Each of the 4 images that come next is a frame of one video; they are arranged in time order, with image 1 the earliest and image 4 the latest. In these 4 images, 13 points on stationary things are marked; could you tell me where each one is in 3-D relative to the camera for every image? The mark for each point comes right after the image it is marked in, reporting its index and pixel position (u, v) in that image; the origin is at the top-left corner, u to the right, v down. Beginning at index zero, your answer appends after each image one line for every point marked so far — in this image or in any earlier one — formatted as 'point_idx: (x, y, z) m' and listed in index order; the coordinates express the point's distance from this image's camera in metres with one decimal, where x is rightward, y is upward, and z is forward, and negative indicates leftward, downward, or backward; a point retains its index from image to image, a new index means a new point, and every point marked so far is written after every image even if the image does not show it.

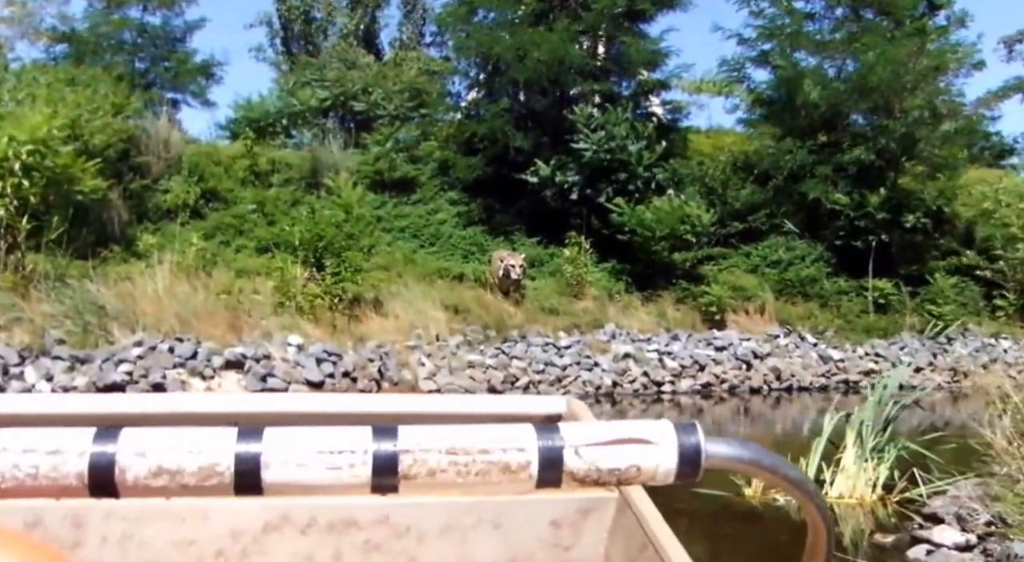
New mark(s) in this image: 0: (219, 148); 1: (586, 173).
0: (-5.7, +2.6, +15.4) m
1: (+1.4, +2.0, +13.8) m
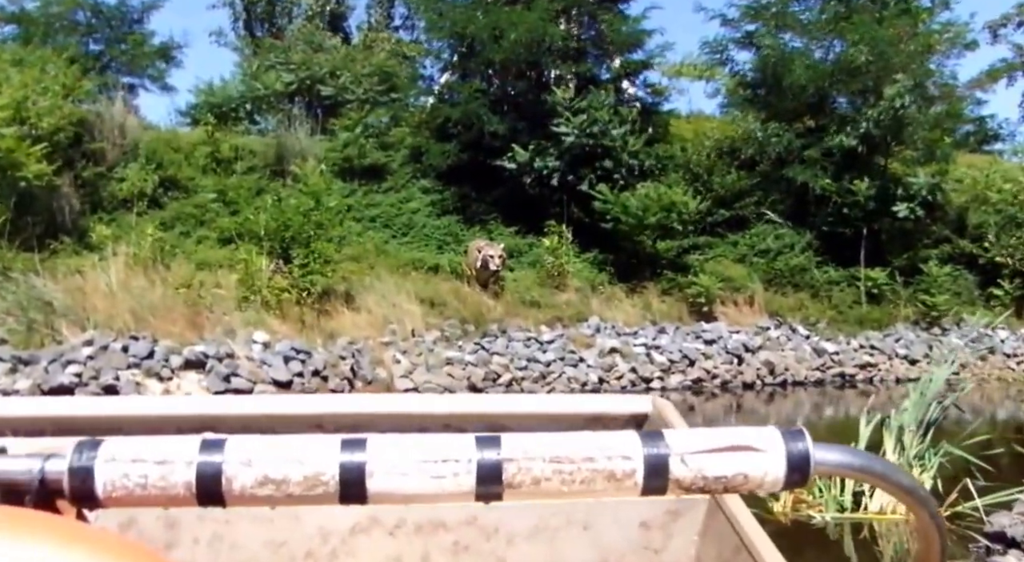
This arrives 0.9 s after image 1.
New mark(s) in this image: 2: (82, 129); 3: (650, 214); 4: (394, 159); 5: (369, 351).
0: (-6.2, +2.7, +14.6) m
1: (+1.0, +2.1, +13.3) m
2: (-7.2, +2.5, +13.1) m
3: (+2.3, +1.2, +12.8) m
4: (-2.2, +2.3, +14.7) m
5: (-1.6, -0.8, +9.0) m
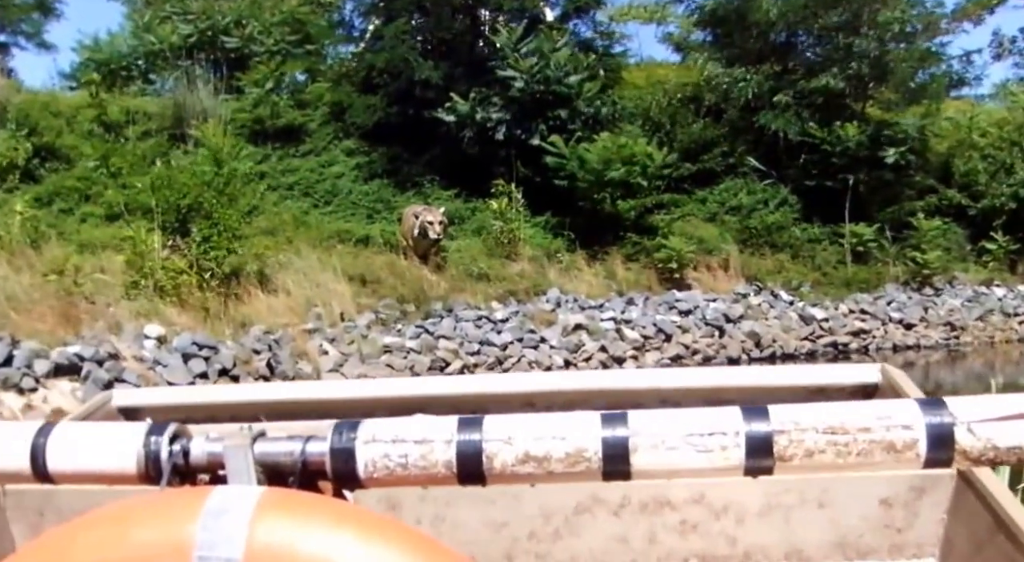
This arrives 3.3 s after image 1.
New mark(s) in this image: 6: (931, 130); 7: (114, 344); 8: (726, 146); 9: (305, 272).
0: (-7.2, +2.9, +12.5) m
1: (0.0, +2.6, +11.8) m
2: (-8.1, +2.7, +10.9) m
3: (+1.5, +1.7, +11.5) m
4: (-3.3, +2.7, +13.0) m
5: (-2.1, -0.6, +7.4) m
6: (+6.5, +2.4, +12.1) m
7: (-3.5, -0.5, +6.8) m
8: (+3.3, +2.1, +12.2) m
9: (-2.3, +0.1, +8.8) m
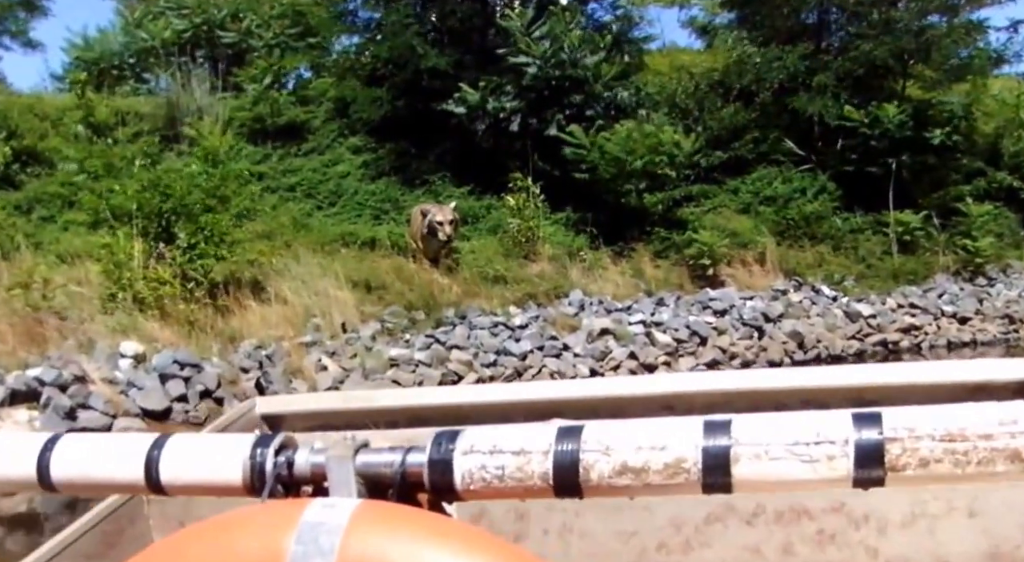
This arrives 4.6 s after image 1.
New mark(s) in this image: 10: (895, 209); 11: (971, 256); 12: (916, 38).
0: (-7.0, +2.7, +11.8) m
1: (+0.2, +2.6, +11.0) m
2: (-7.9, +2.5, +10.2) m
3: (+1.7, +1.7, +10.6) m
4: (-3.1, +2.6, +12.2) m
5: (-1.9, -0.7, +6.6) m
6: (+6.7, +2.5, +11.2) m
7: (-3.3, -0.6, +6.1) m
8: (+3.5, +2.1, +11.2) m
9: (-2.1, 0.0, +8.0) m
10: (+5.5, +1.0, +11.3) m
11: (+5.8, +0.3, +9.9) m
12: (+5.4, +3.3, +10.6) m
